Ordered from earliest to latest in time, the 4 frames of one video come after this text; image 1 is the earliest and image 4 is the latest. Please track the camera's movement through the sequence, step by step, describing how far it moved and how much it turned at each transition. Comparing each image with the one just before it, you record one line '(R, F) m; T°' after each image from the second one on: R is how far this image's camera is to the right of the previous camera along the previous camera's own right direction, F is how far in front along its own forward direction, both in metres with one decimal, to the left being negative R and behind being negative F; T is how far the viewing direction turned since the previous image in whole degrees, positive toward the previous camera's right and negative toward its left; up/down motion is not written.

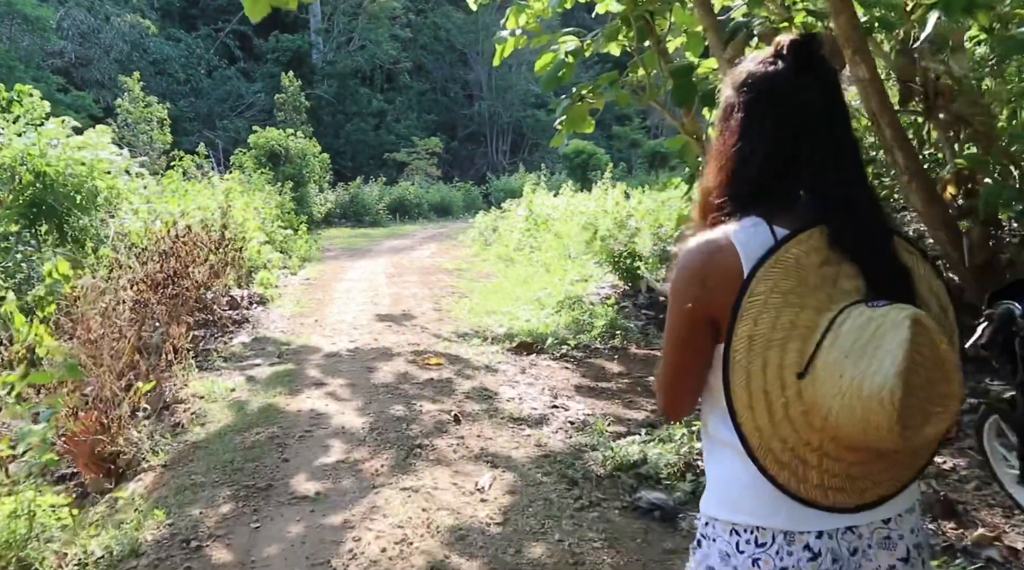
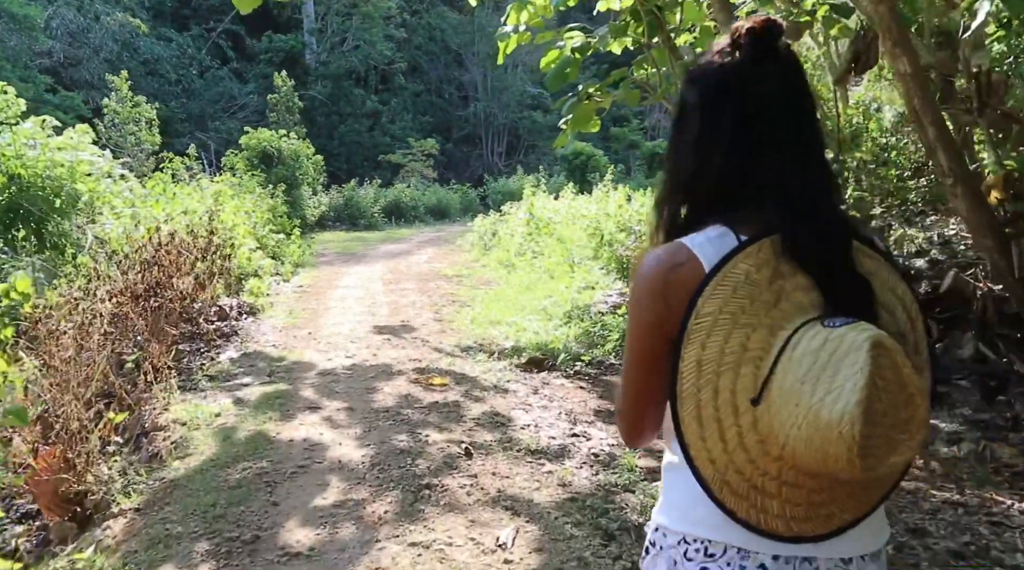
(-0.1, +0.4) m; 0°
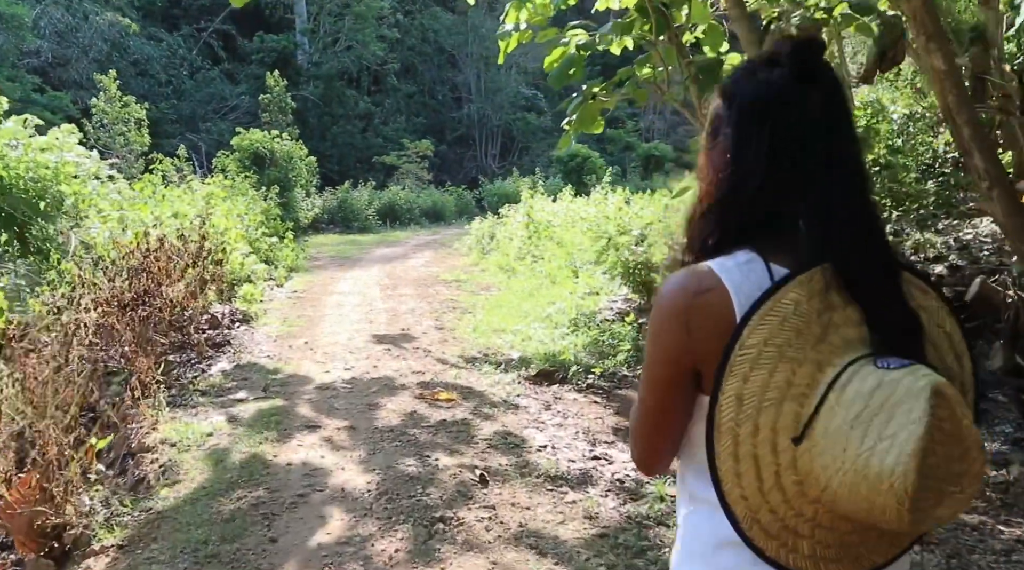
(-0.1, +0.3) m; +1°
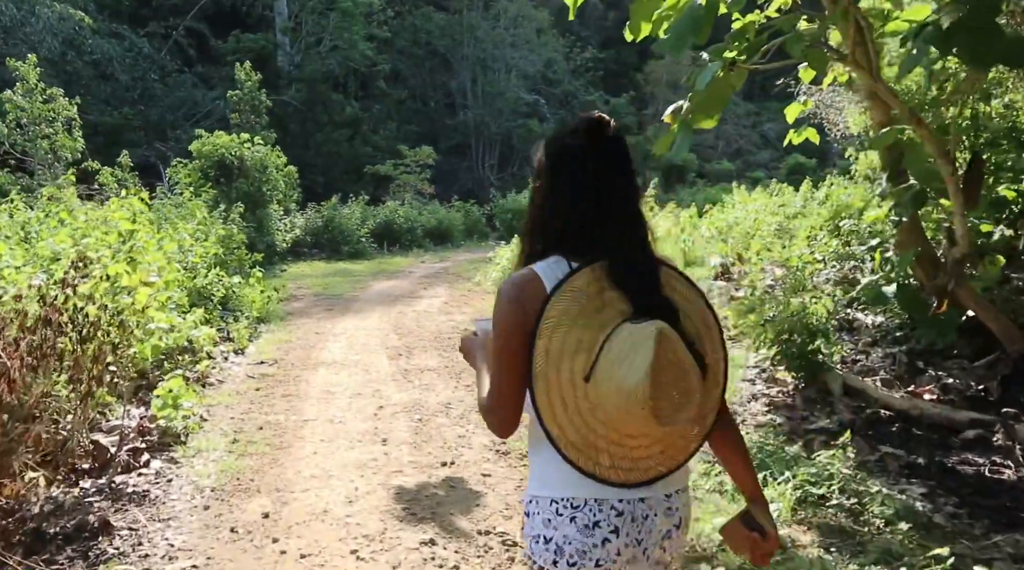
(-0.6, +3.2) m; +1°
